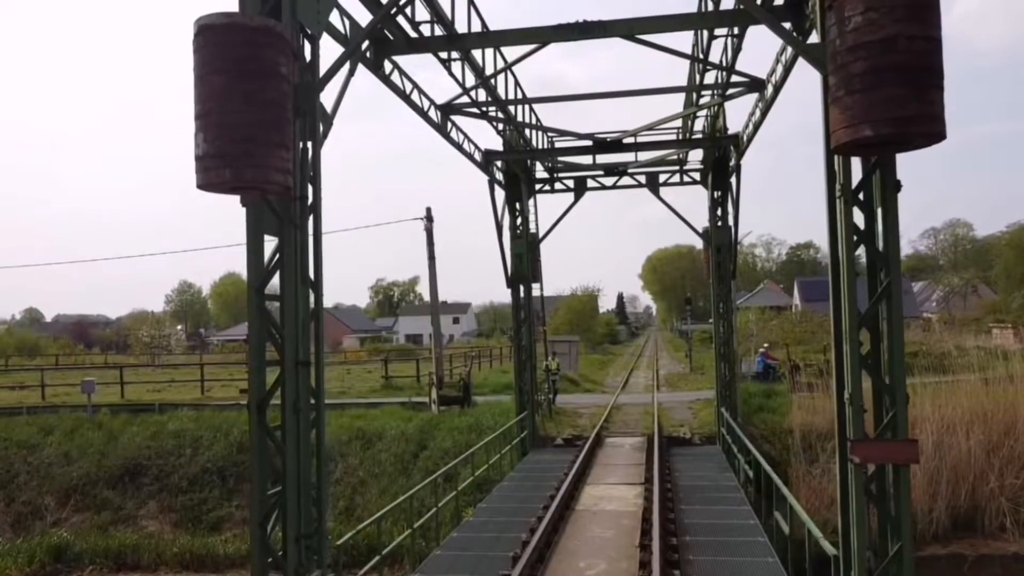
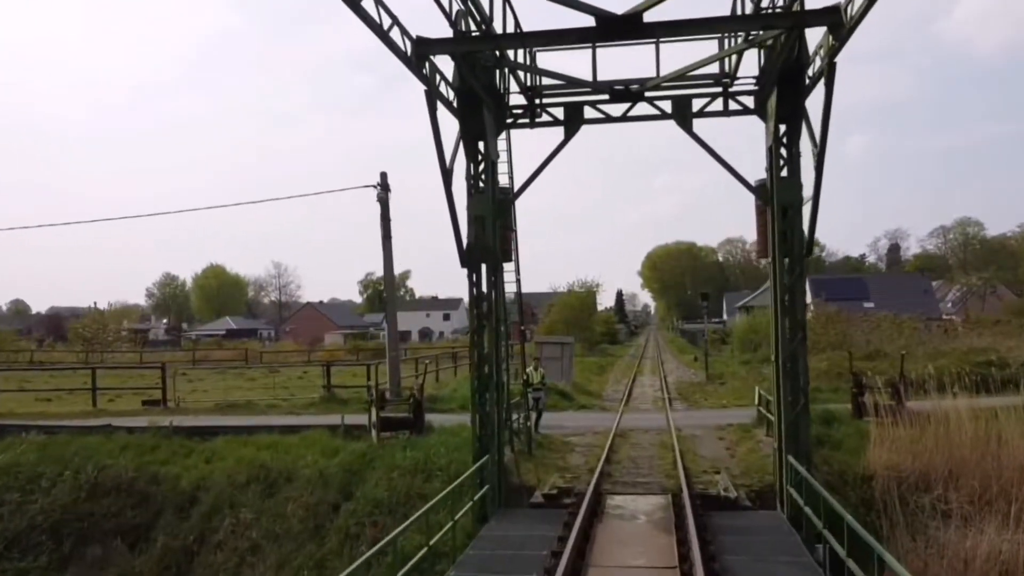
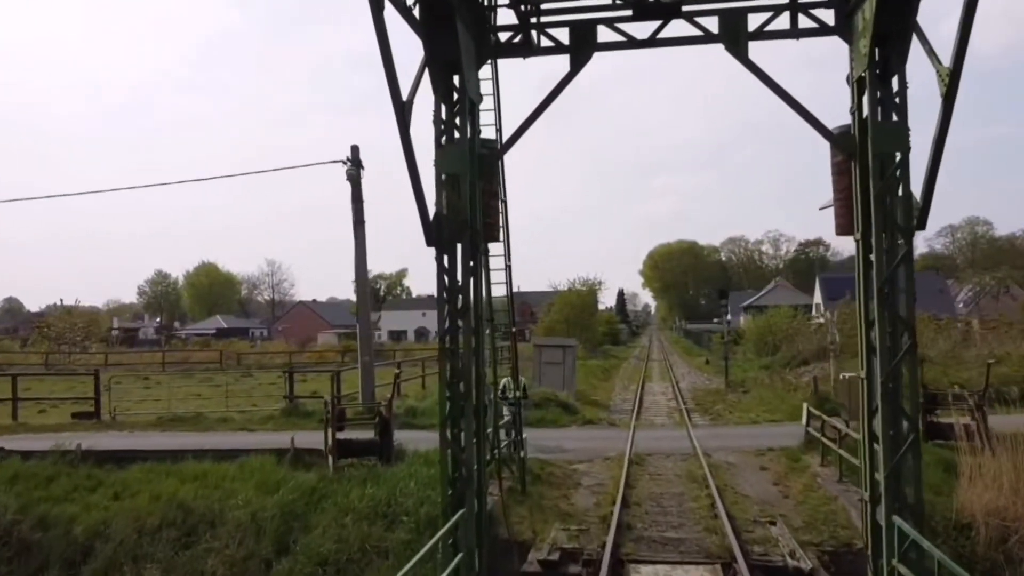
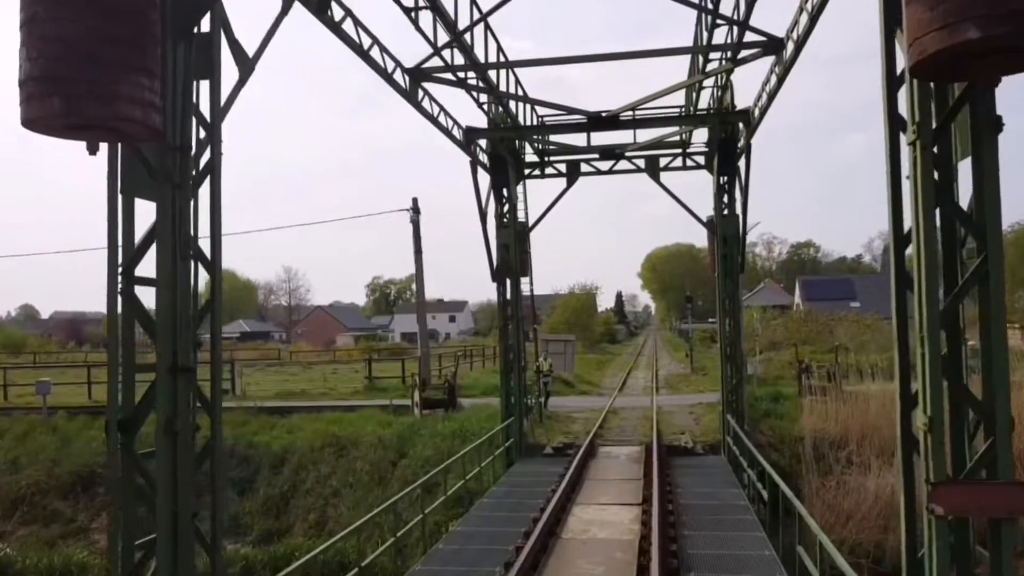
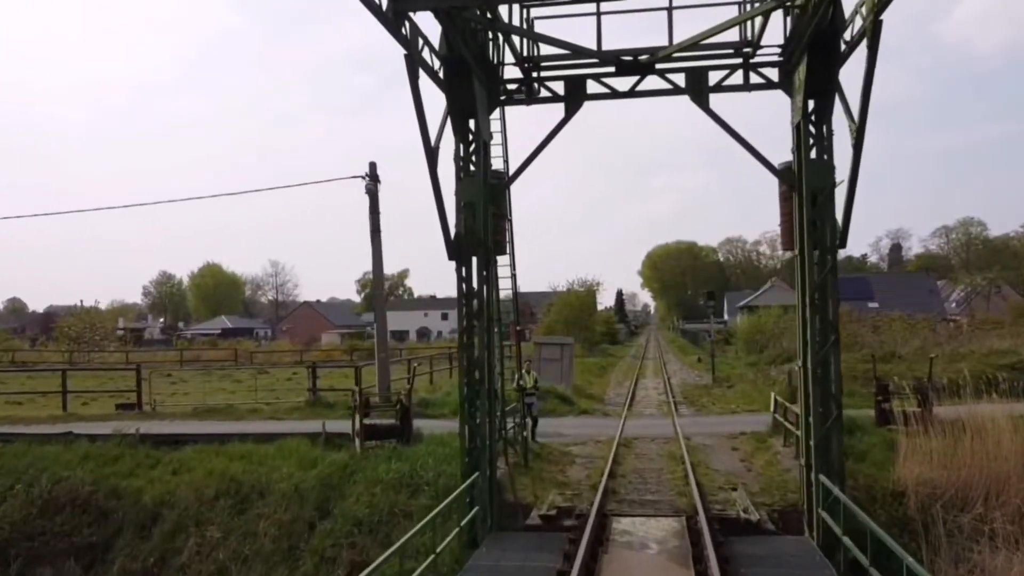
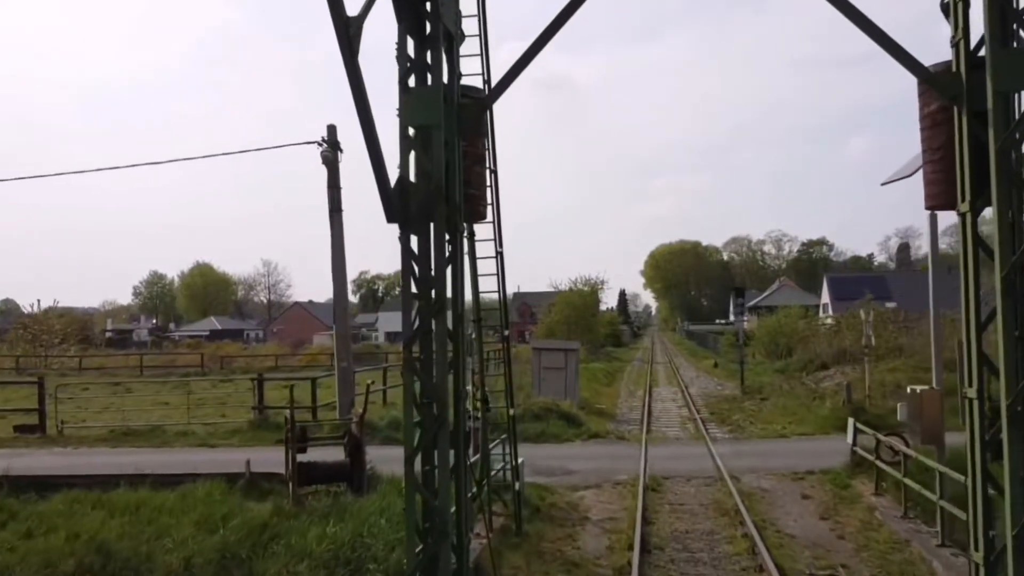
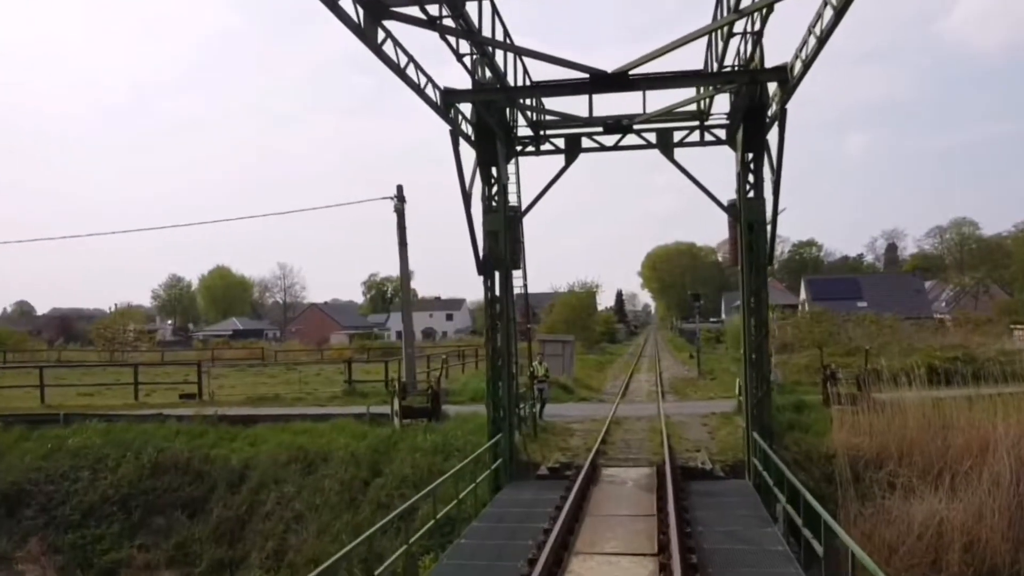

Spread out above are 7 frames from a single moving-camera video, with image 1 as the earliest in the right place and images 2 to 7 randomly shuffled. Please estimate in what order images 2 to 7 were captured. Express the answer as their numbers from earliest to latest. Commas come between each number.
4, 7, 2, 5, 3, 6
